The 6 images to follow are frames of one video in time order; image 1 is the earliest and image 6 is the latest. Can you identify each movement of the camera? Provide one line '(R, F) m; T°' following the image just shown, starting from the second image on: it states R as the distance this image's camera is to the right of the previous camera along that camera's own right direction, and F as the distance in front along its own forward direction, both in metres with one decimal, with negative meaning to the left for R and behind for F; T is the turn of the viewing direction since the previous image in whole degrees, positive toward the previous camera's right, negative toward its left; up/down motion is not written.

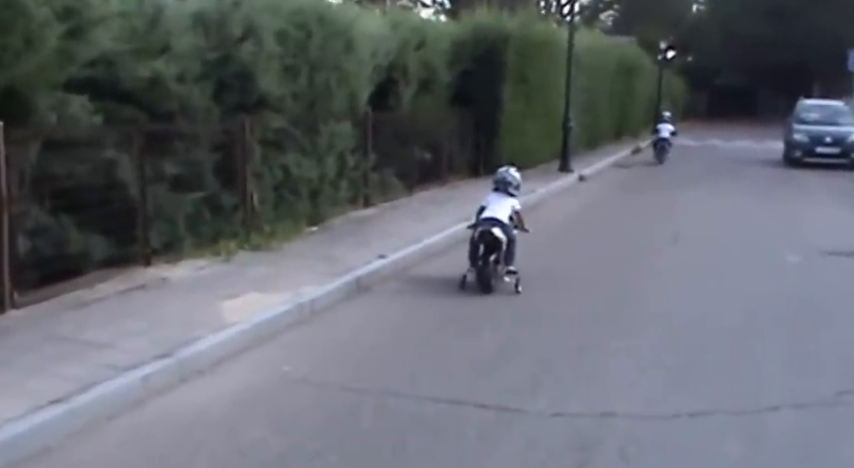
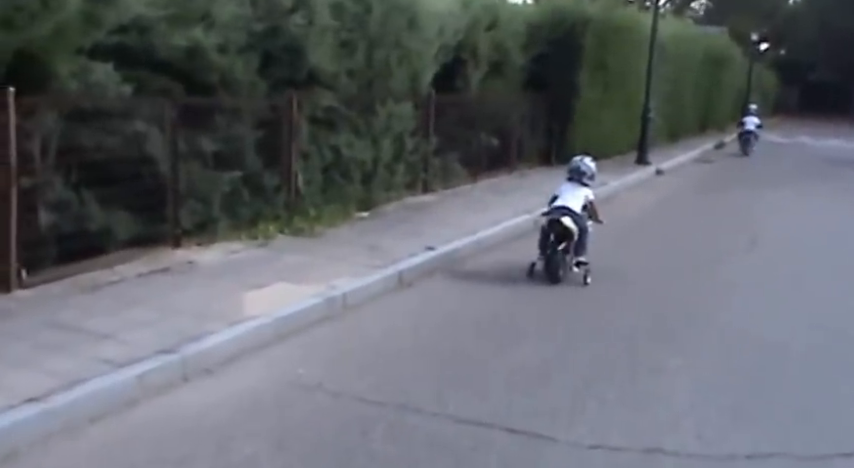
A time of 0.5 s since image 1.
(+0.2, +0.7) m; -4°
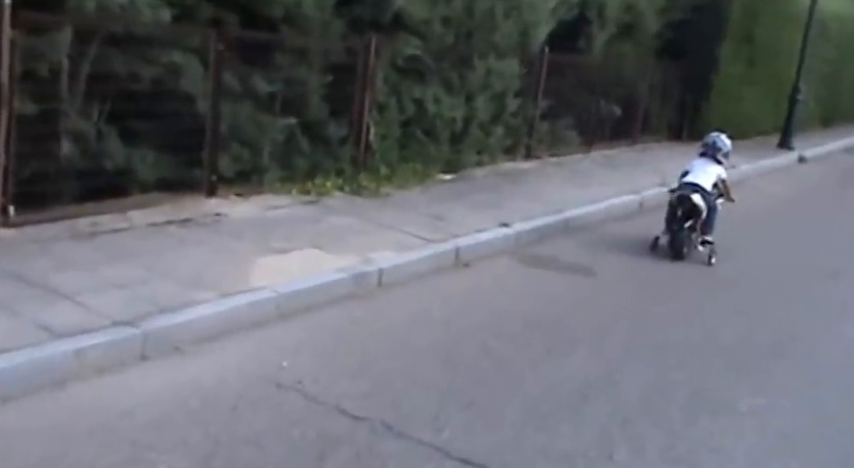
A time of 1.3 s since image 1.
(+0.5, +1.1) m; -7°
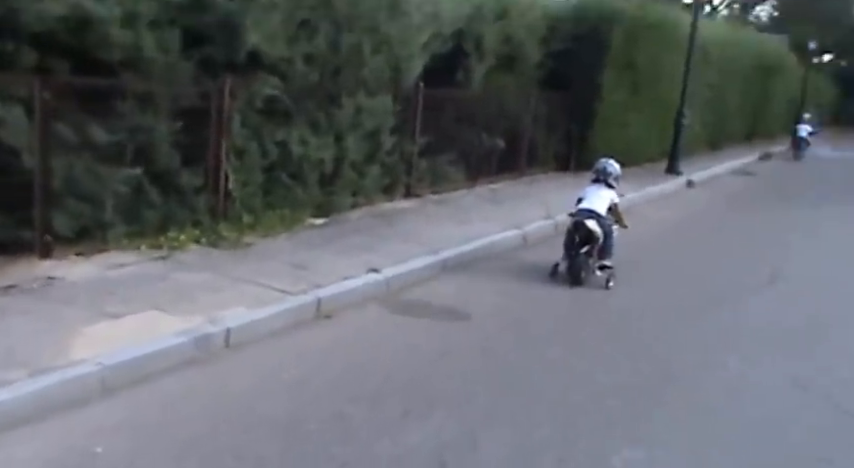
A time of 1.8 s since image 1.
(+0.3, +0.5) m; +5°
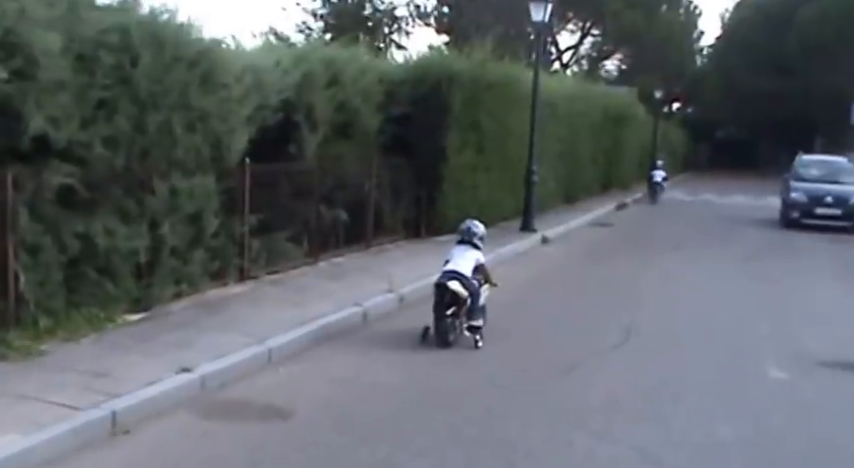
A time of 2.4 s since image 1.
(+0.4, +0.7) m; +7°
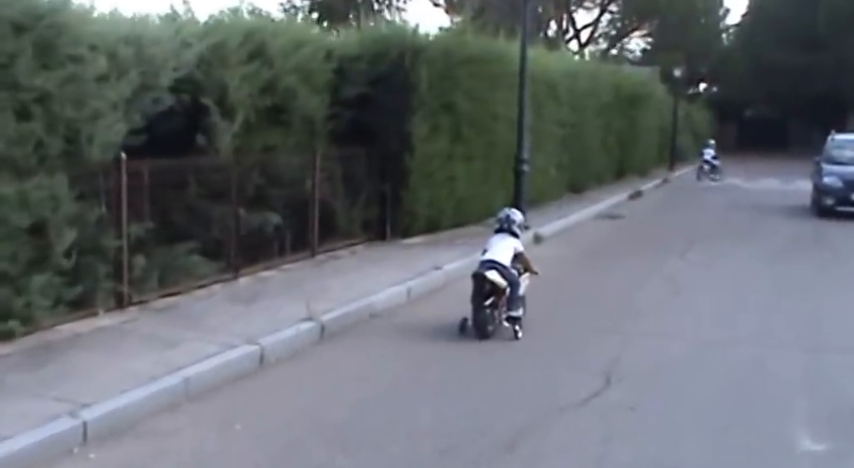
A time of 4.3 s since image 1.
(+0.9, +2.6) m; -2°
